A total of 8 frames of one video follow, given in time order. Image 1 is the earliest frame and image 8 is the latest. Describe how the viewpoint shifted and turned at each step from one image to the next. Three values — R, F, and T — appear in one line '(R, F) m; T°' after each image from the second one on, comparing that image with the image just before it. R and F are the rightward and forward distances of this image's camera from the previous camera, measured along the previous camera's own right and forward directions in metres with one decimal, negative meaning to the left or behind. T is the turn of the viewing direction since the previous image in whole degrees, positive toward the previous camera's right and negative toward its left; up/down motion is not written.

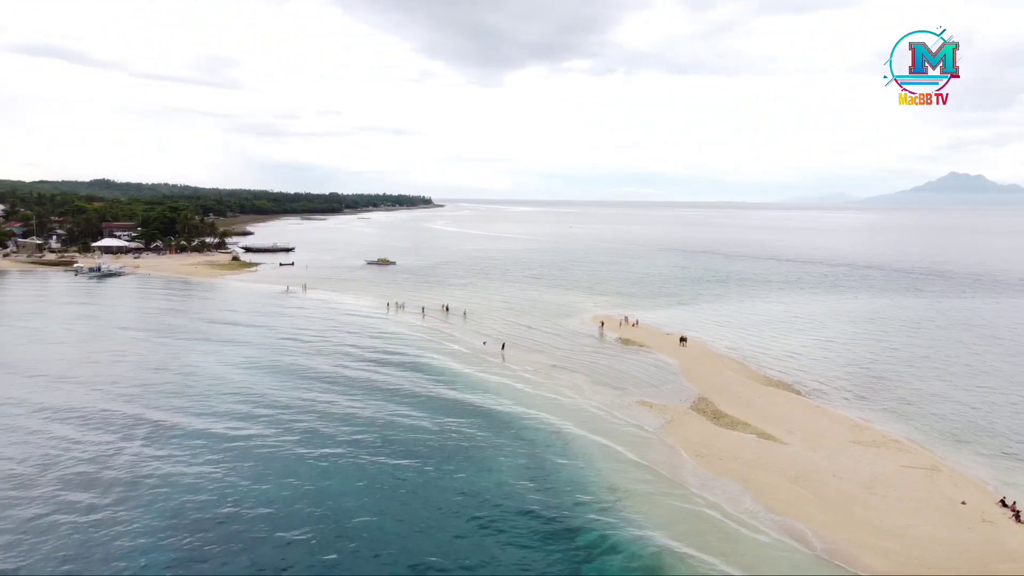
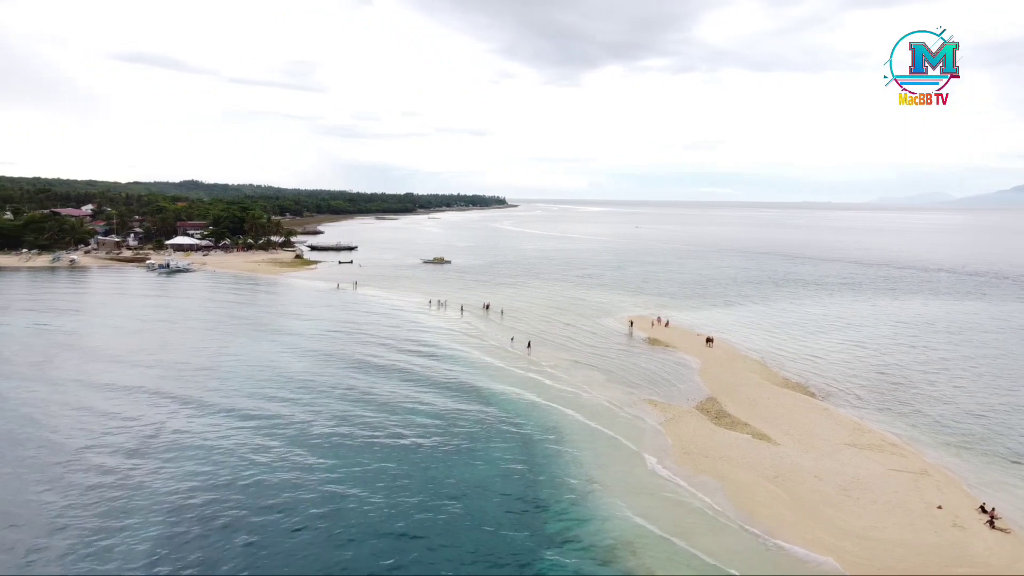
(+2.2, -0.7) m; -5°
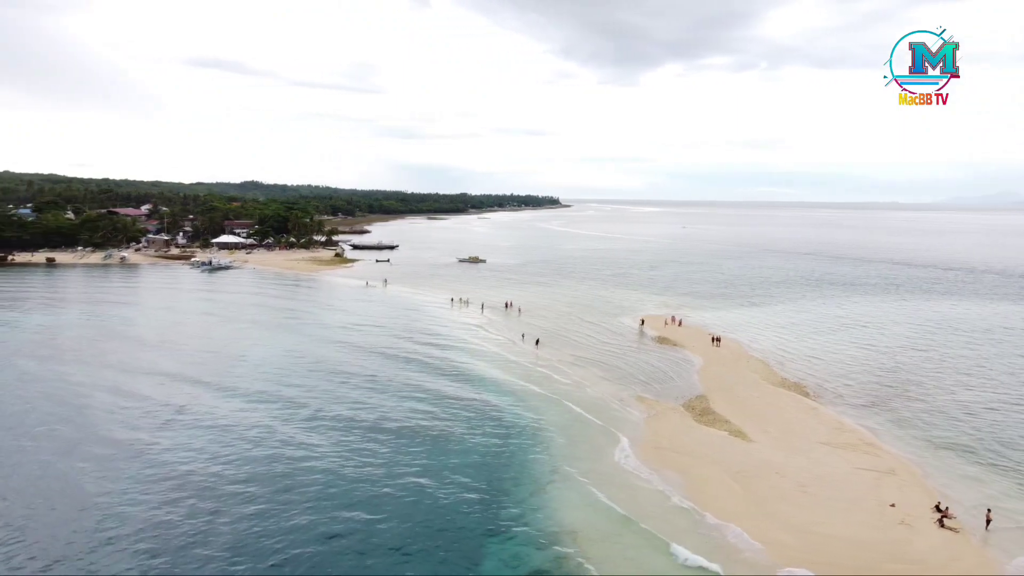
(+2.2, -0.4) m; -3°
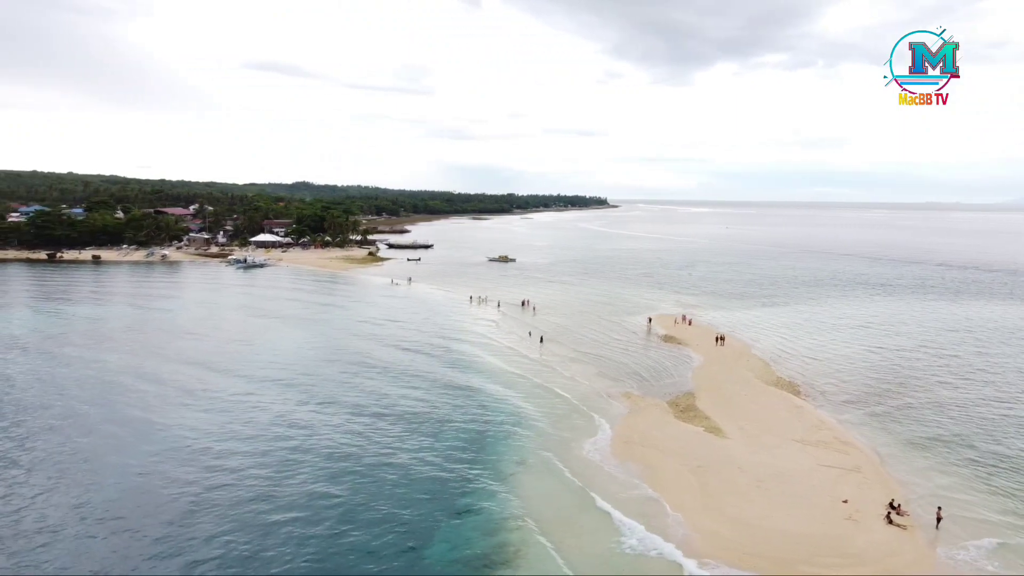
(+2.1, -0.3) m; -3°
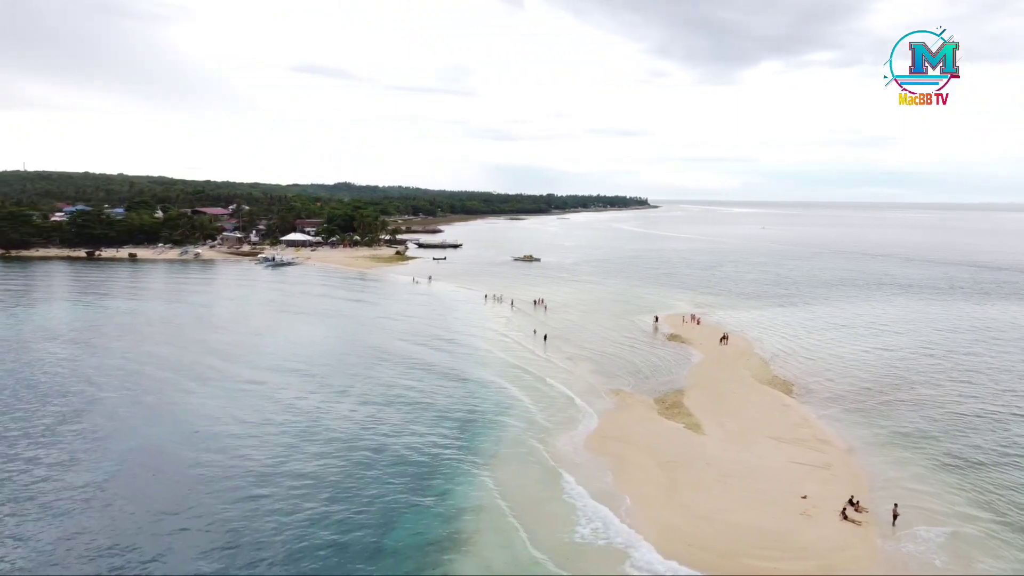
(+1.7, -0.3) m; -2°
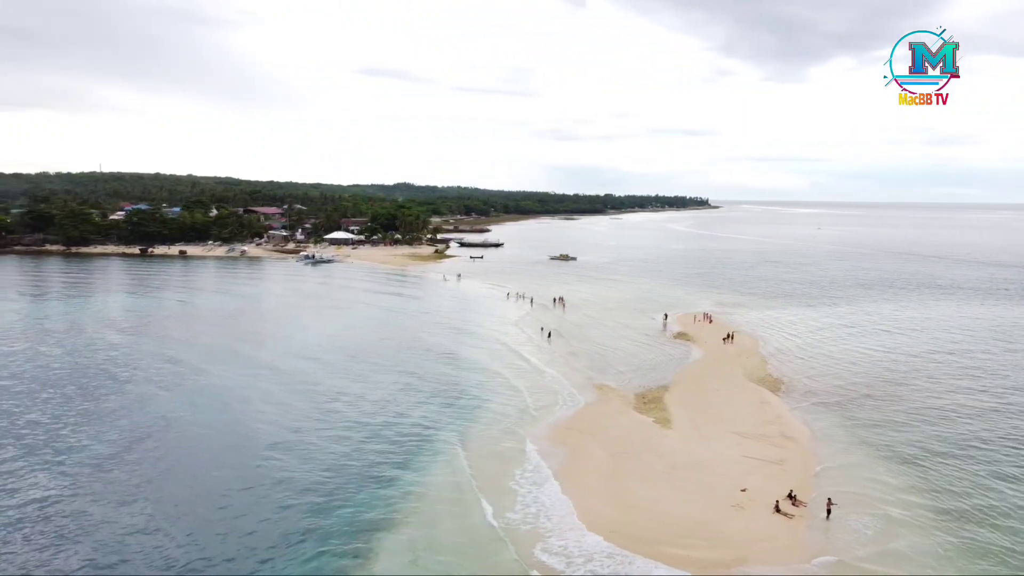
(+2.5, -0.3) m; -3°
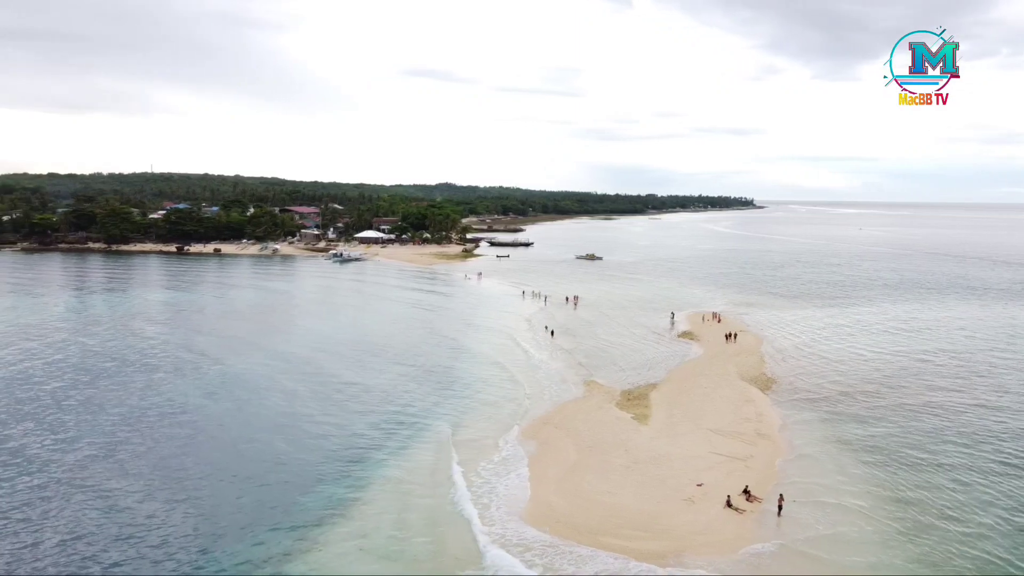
(+1.8, -0.2) m; -2°
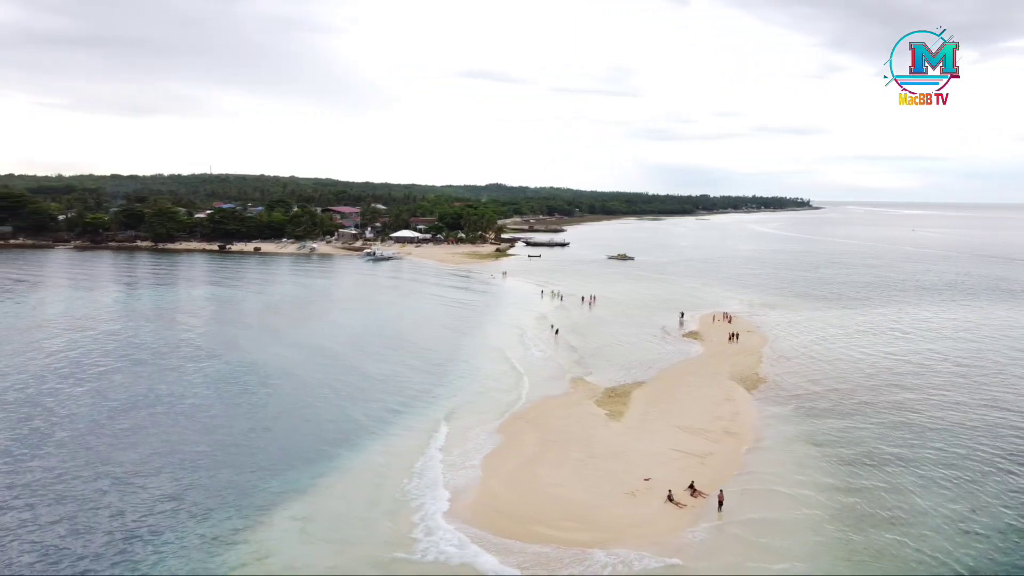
(+2.1, -0.4) m; -3°
